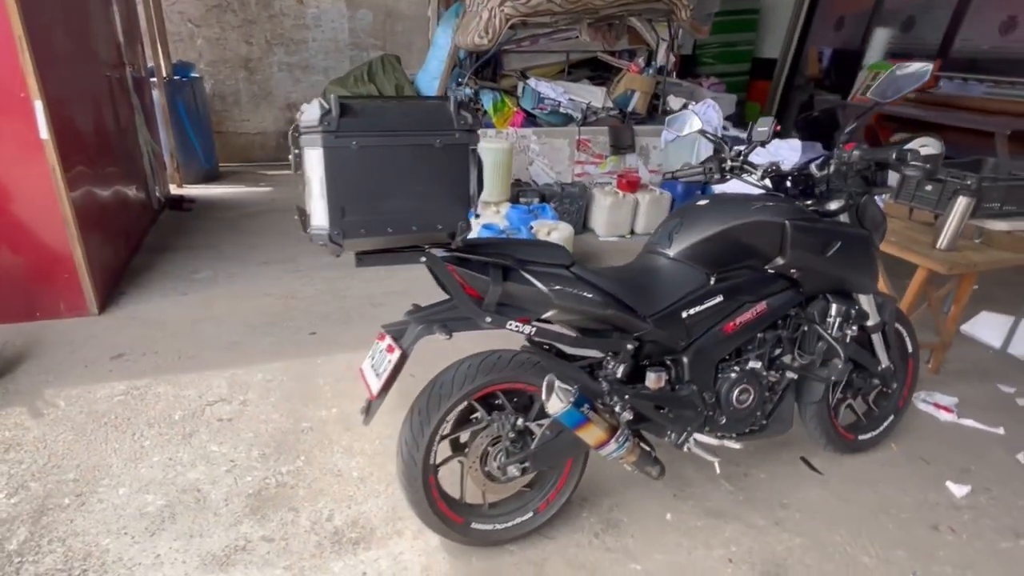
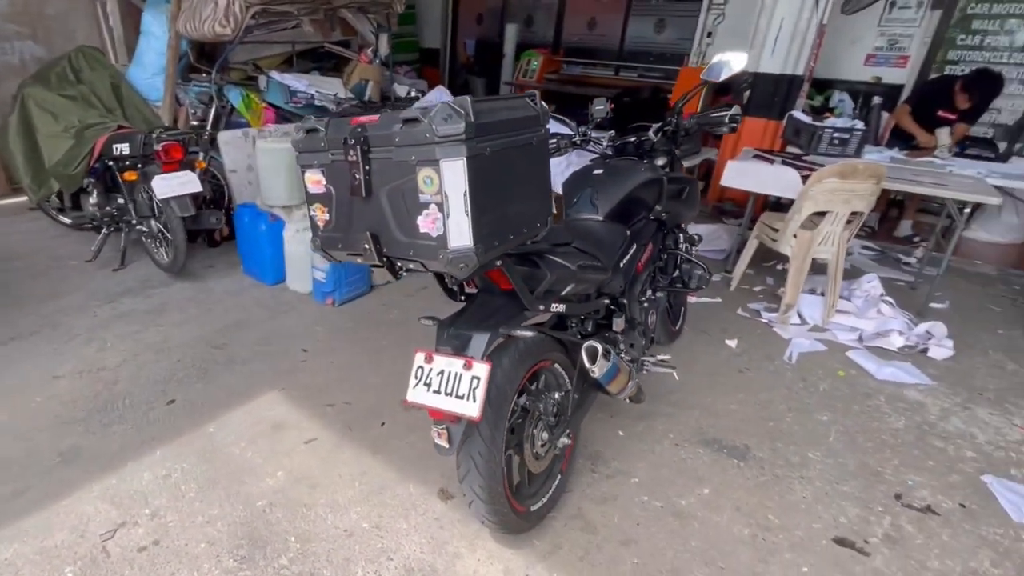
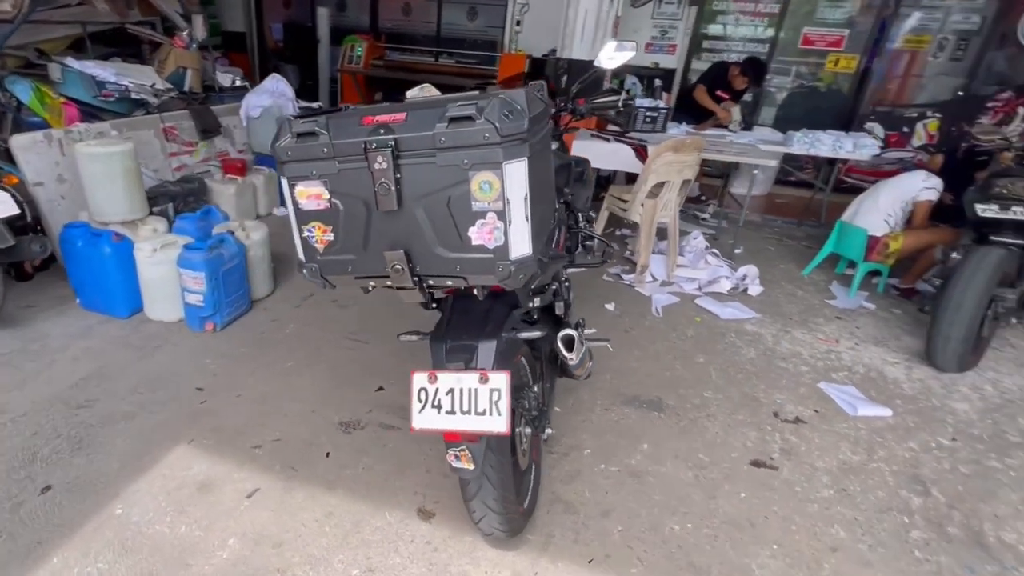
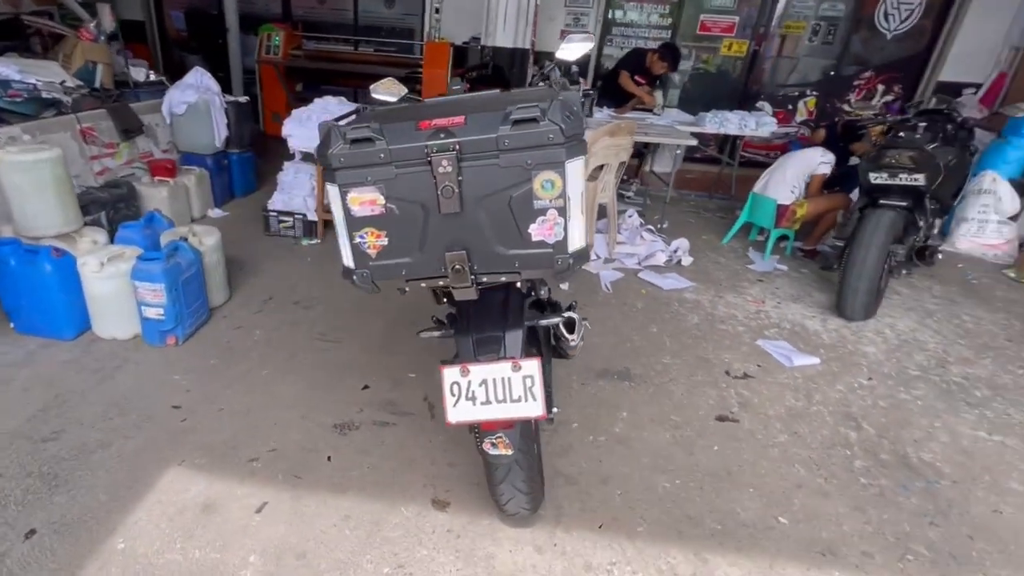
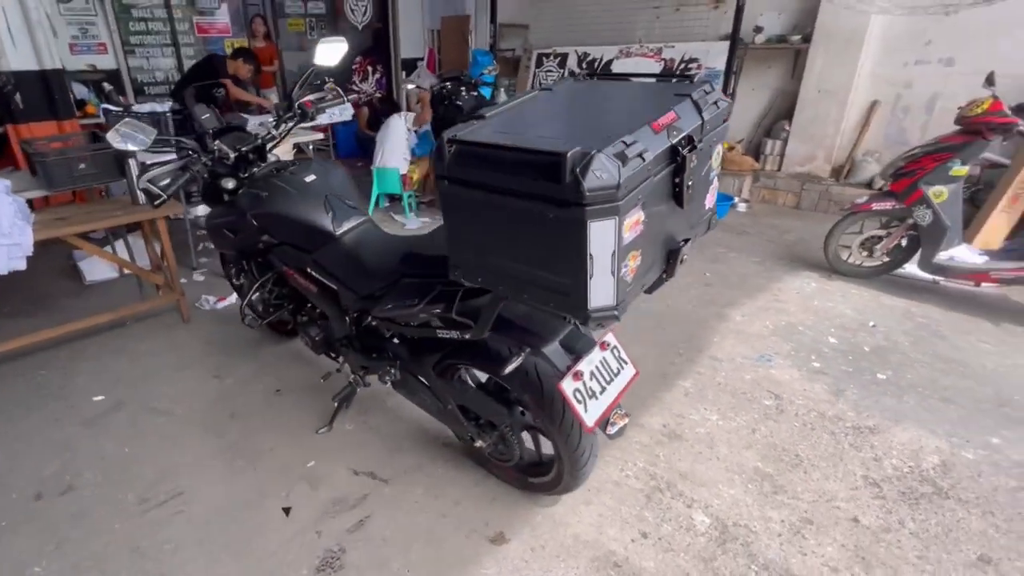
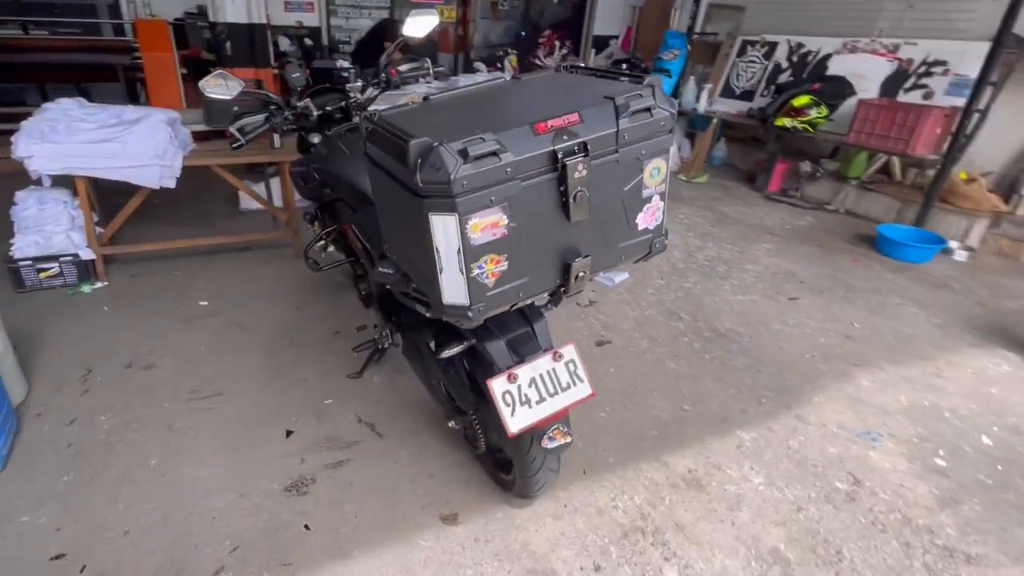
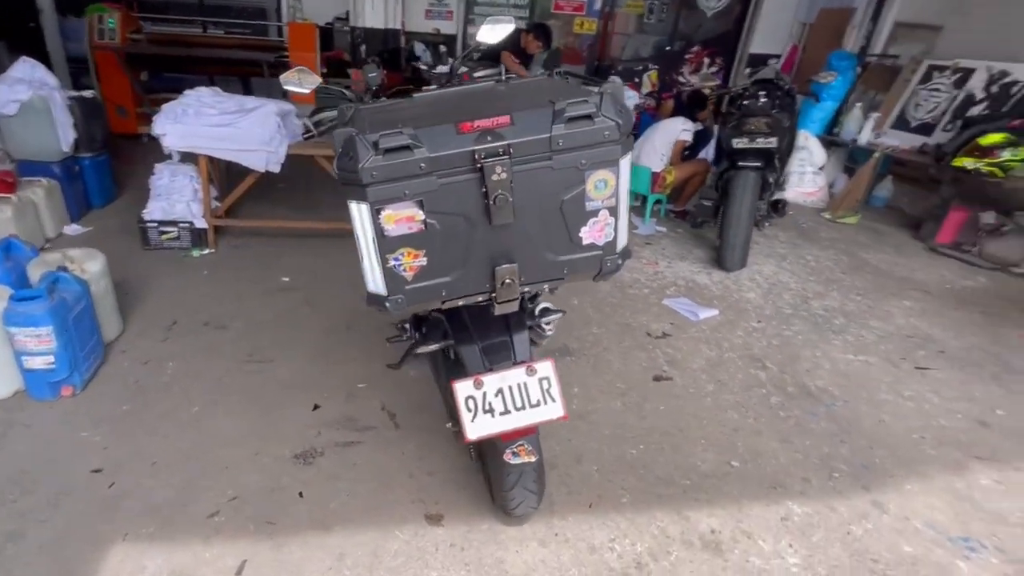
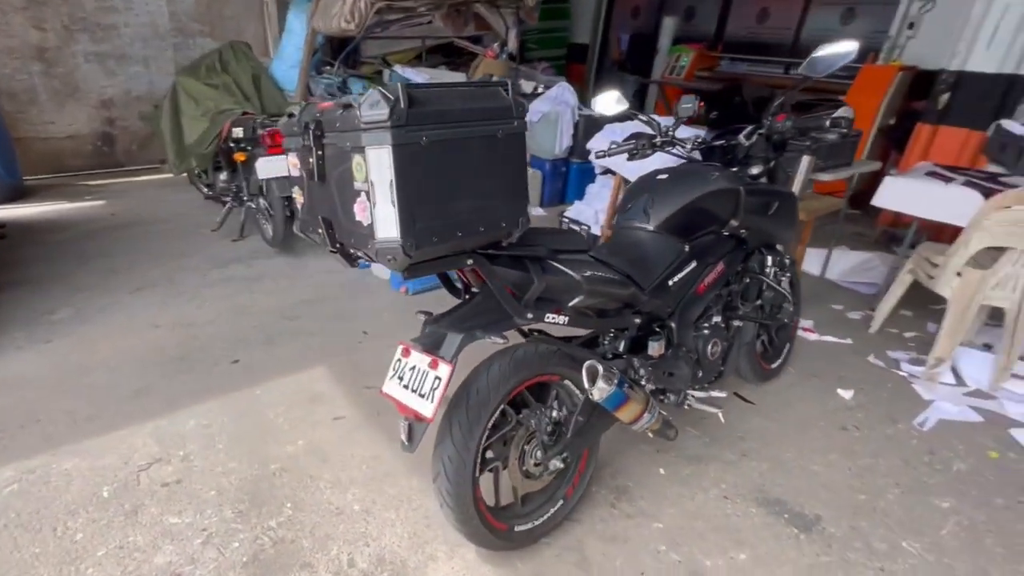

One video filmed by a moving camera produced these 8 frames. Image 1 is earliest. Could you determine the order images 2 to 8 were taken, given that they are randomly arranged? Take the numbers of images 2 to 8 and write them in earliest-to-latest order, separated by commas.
8, 2, 3, 4, 7, 6, 5
